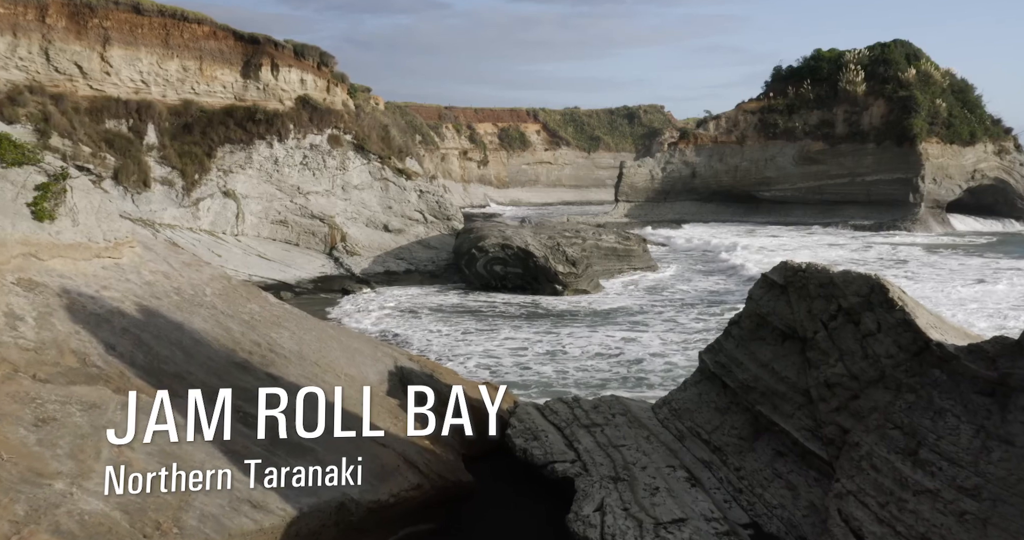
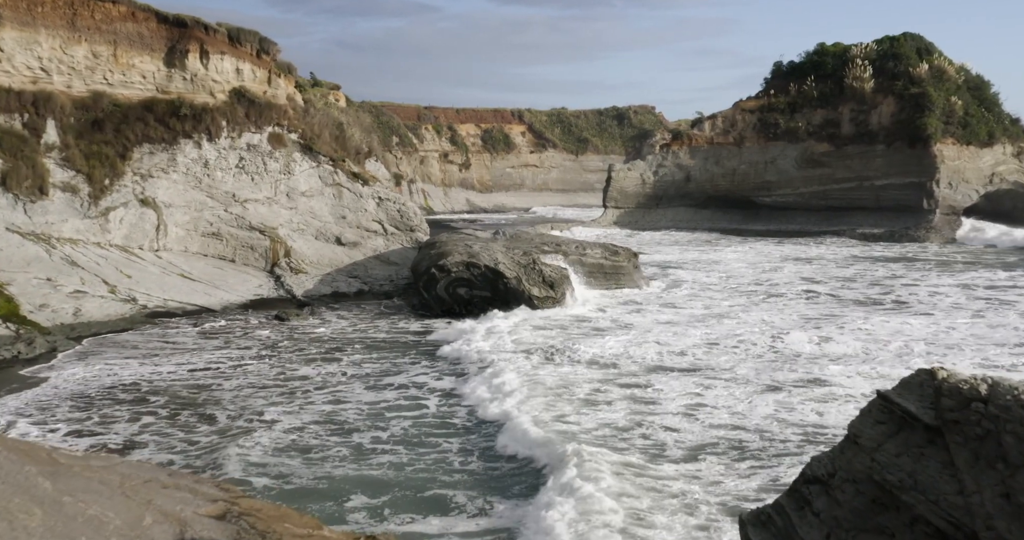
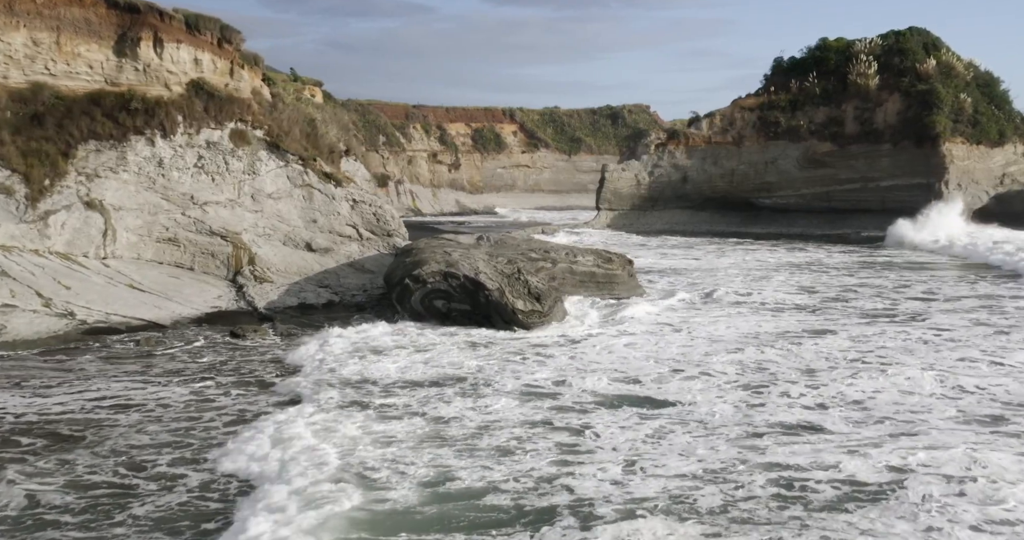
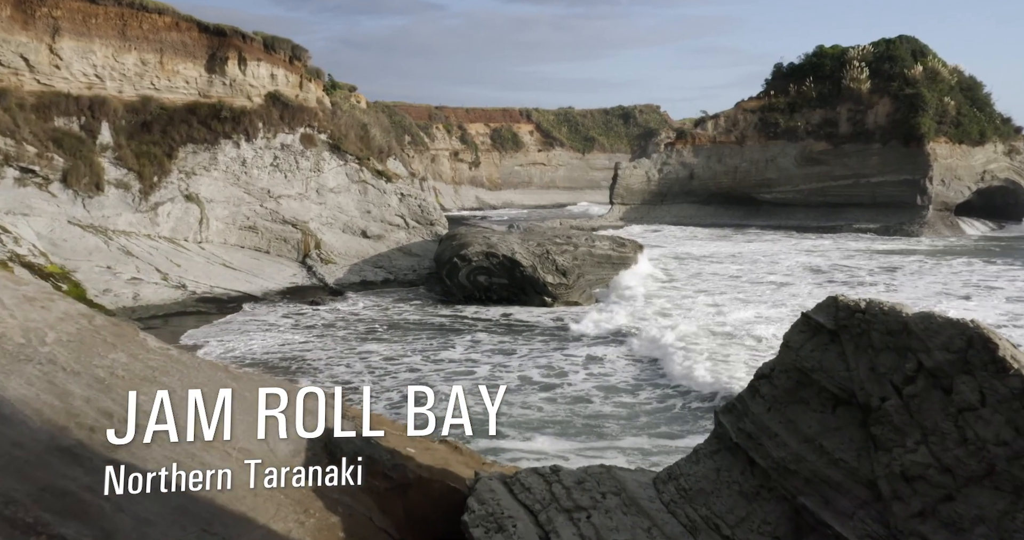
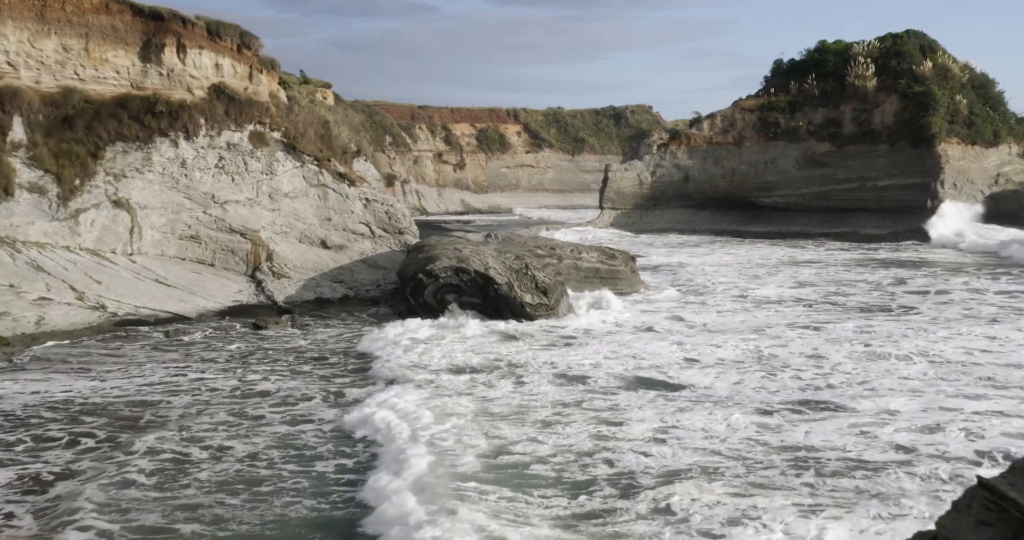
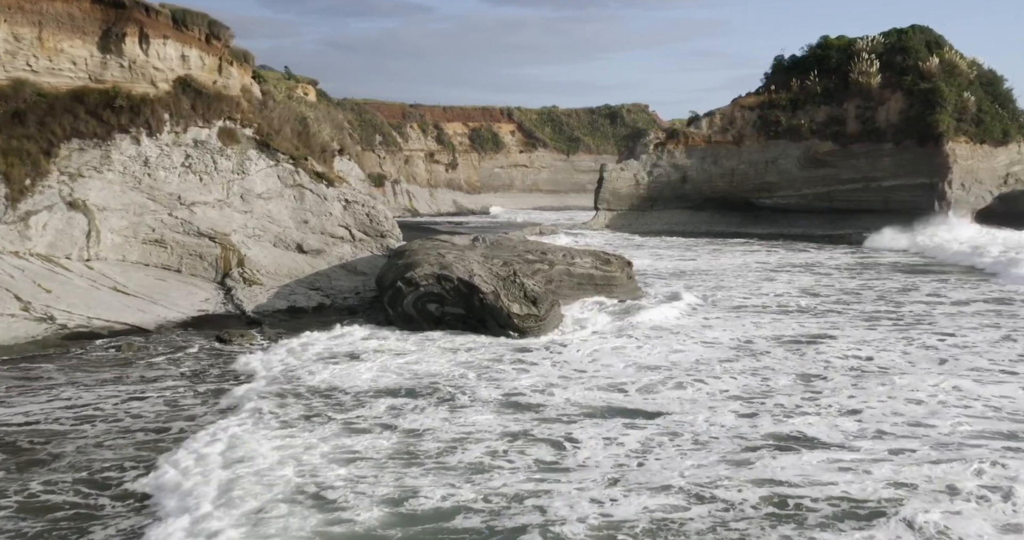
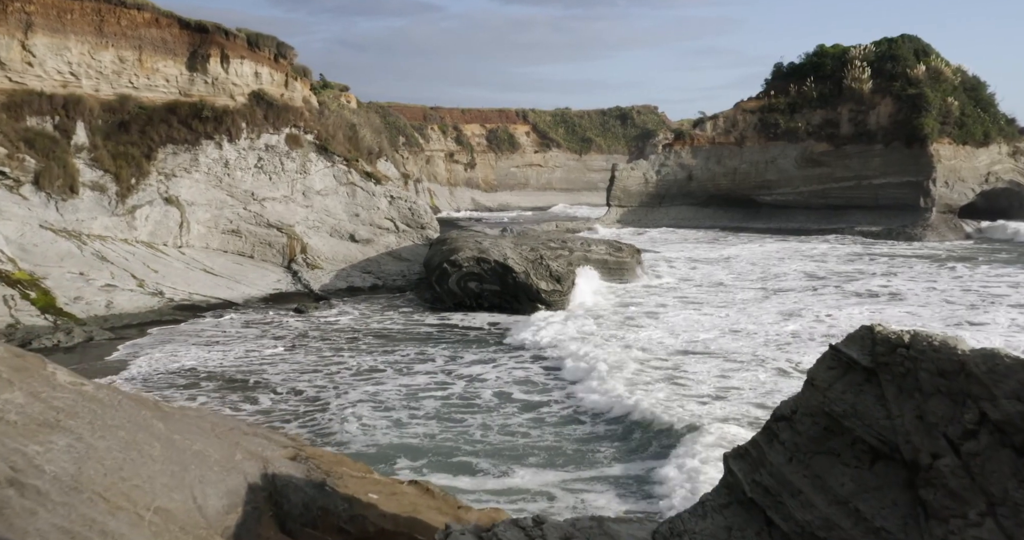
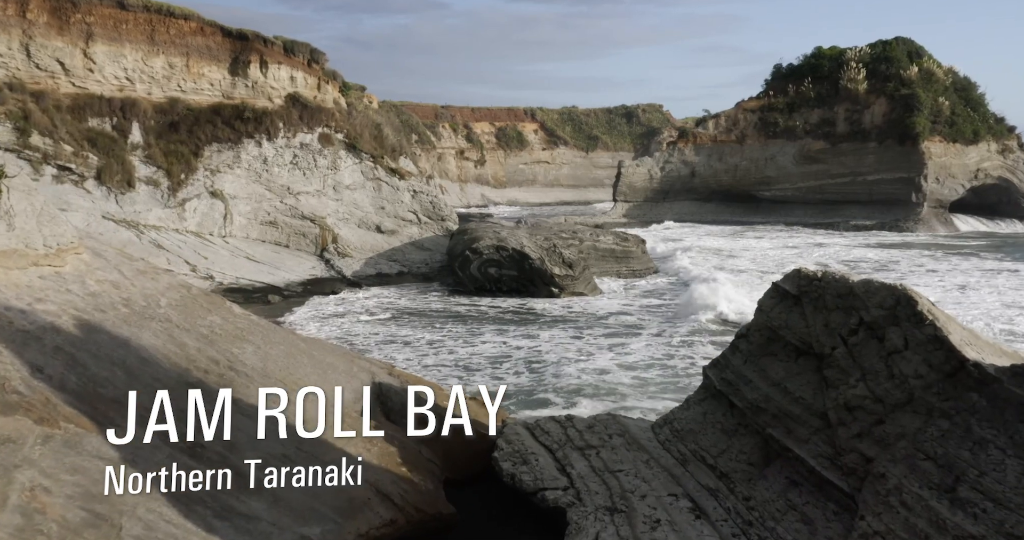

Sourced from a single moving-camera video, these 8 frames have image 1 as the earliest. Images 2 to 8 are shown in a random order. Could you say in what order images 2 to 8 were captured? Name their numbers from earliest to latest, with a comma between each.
8, 4, 7, 2, 5, 3, 6
